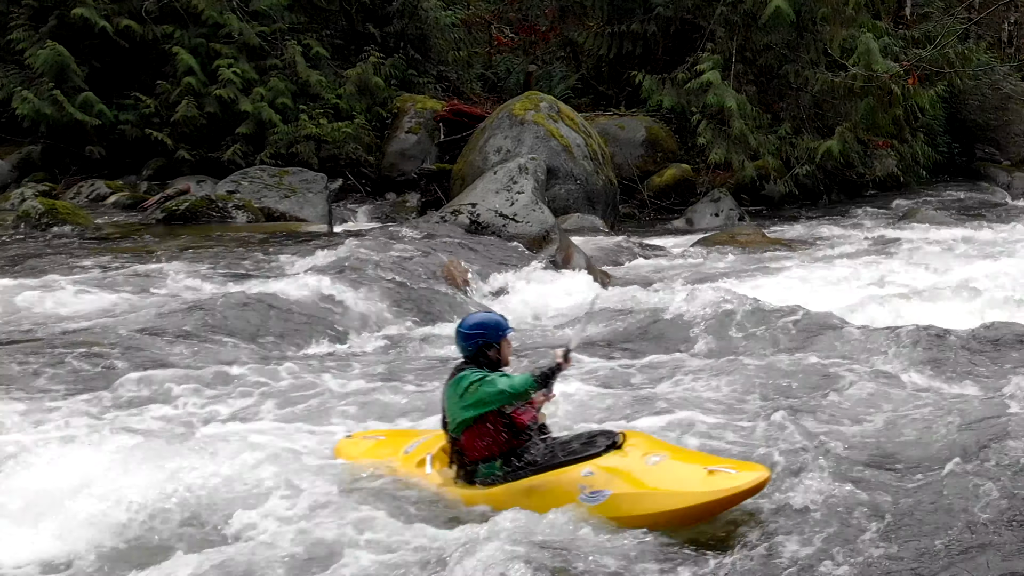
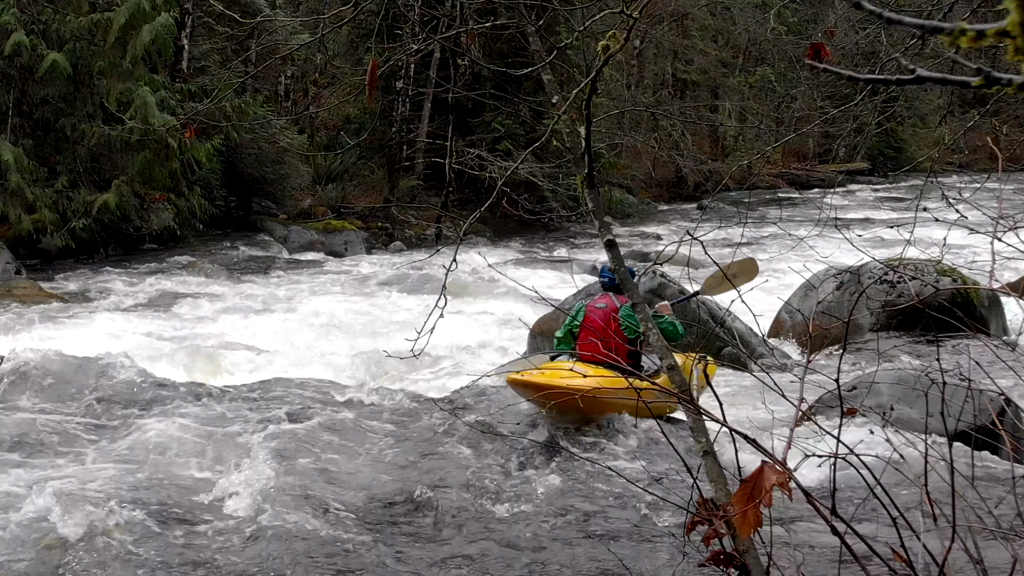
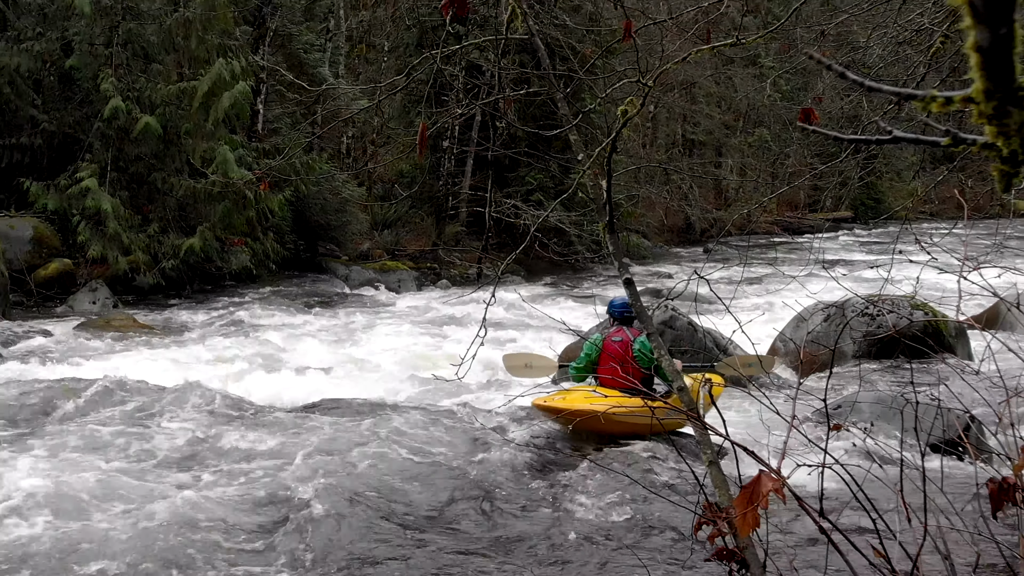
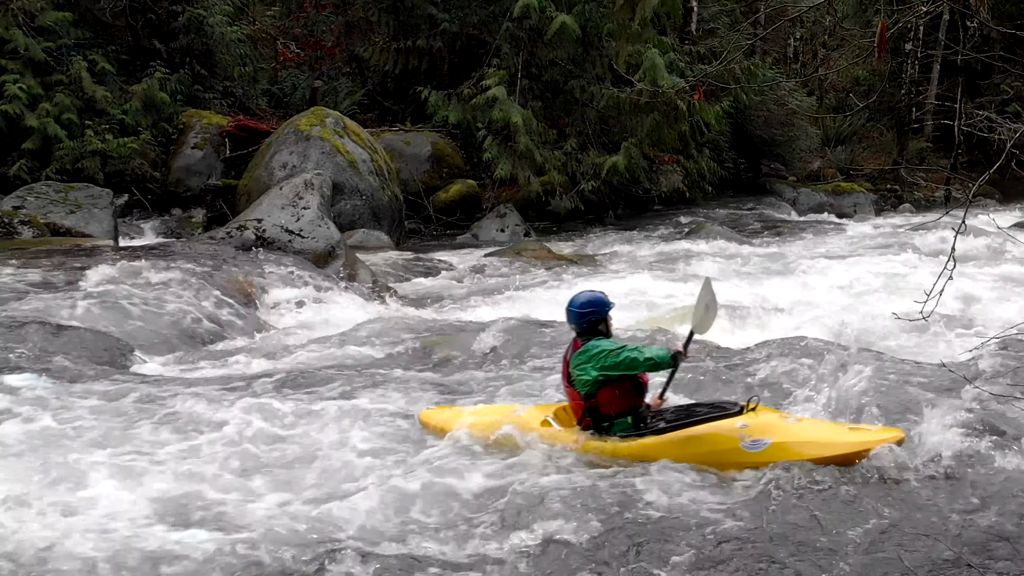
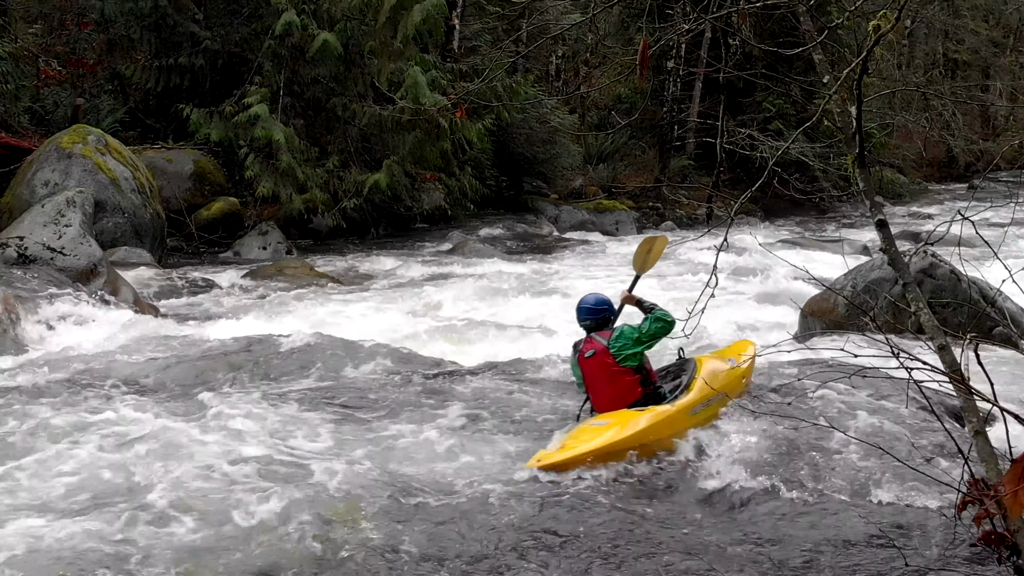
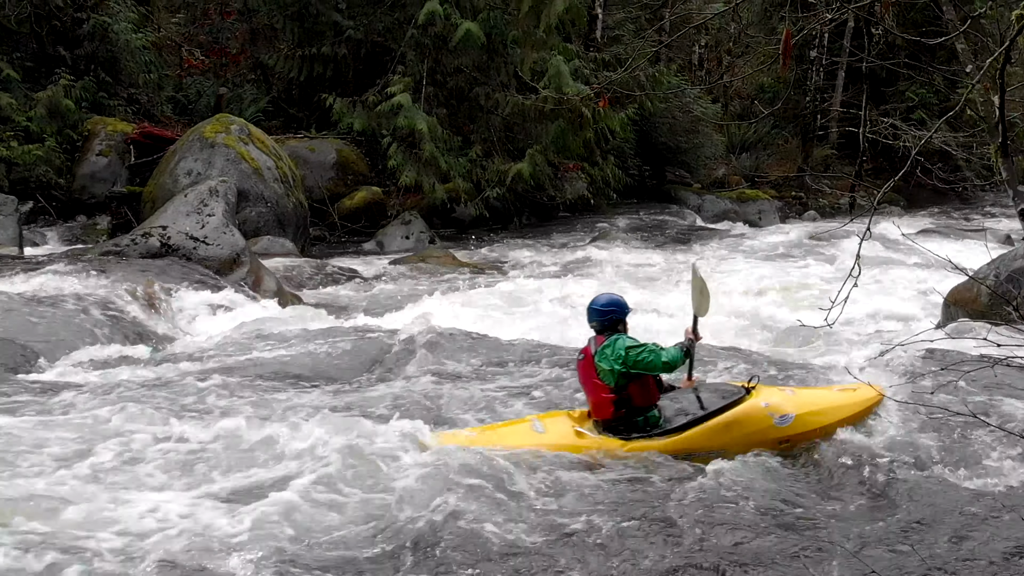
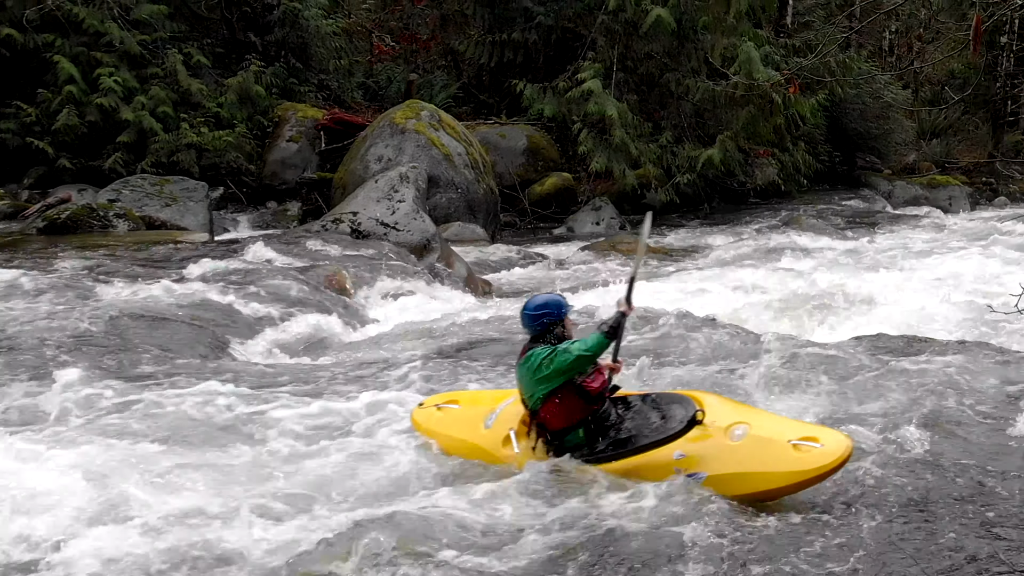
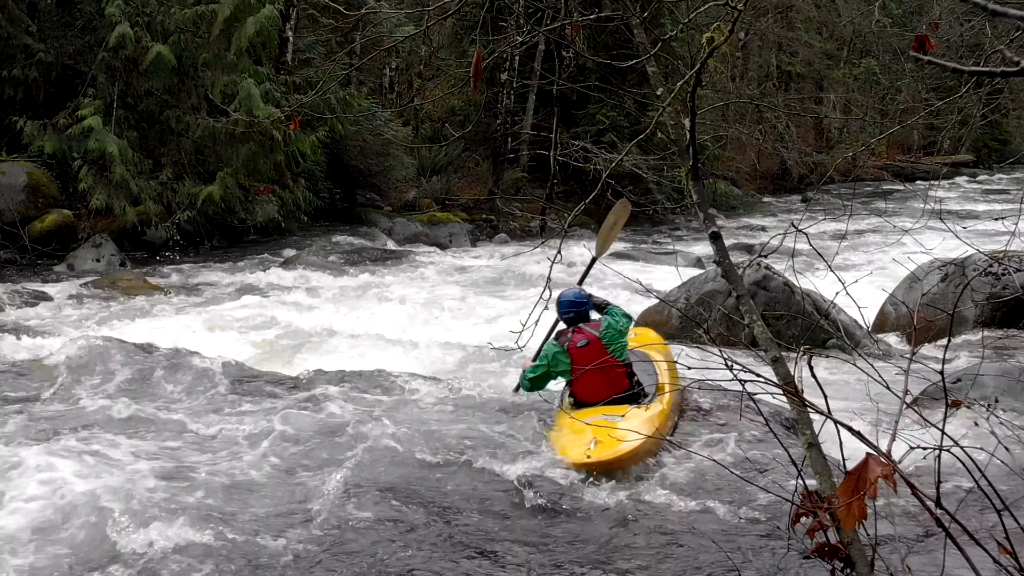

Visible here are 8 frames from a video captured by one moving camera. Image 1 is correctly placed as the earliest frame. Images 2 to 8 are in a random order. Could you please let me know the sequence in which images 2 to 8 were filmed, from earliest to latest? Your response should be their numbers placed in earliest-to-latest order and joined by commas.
7, 4, 6, 5, 8, 2, 3
